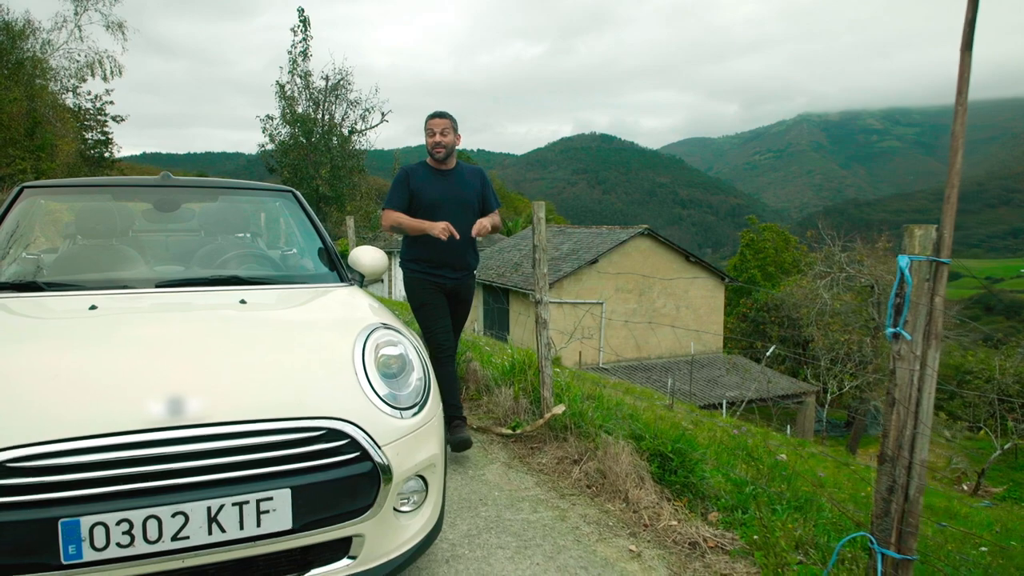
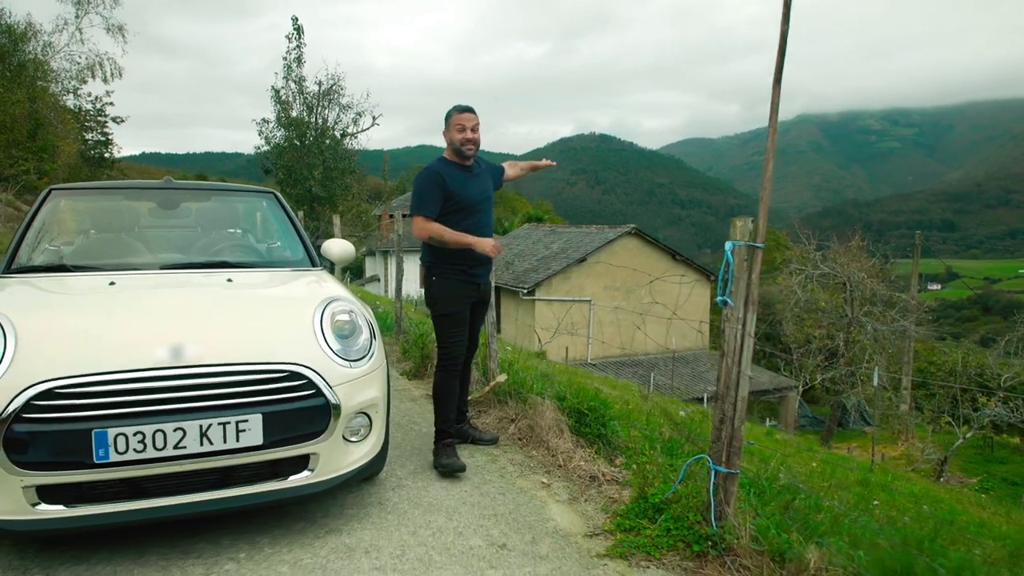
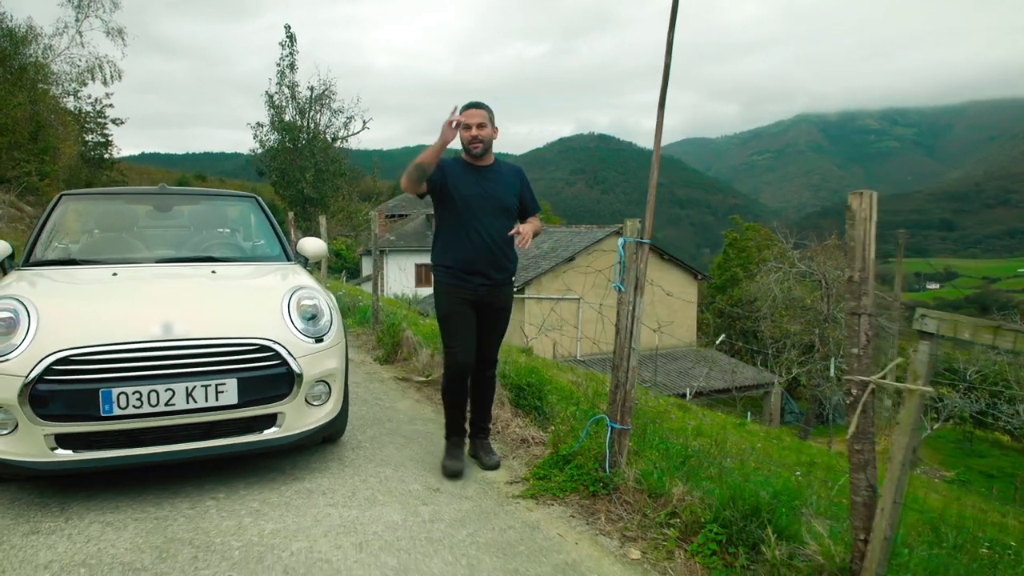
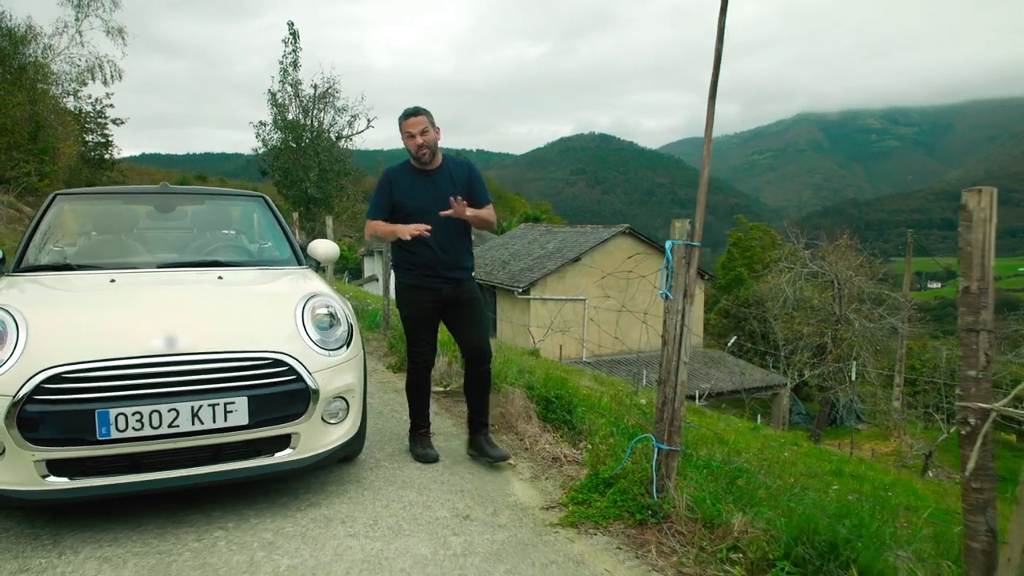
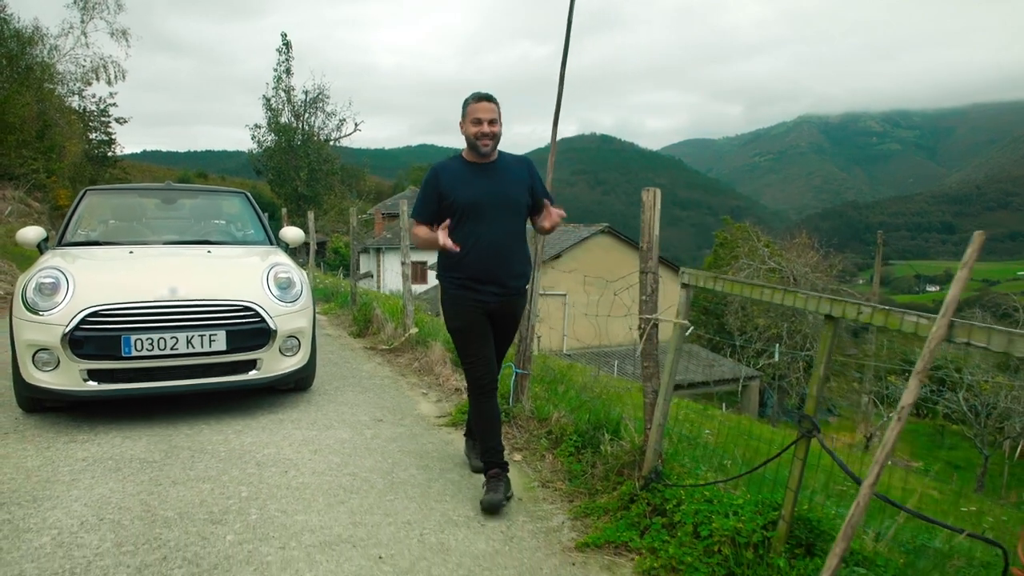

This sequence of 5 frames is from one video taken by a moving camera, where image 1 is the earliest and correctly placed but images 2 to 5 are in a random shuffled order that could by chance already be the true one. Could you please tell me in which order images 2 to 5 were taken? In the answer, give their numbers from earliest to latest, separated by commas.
2, 4, 3, 5
